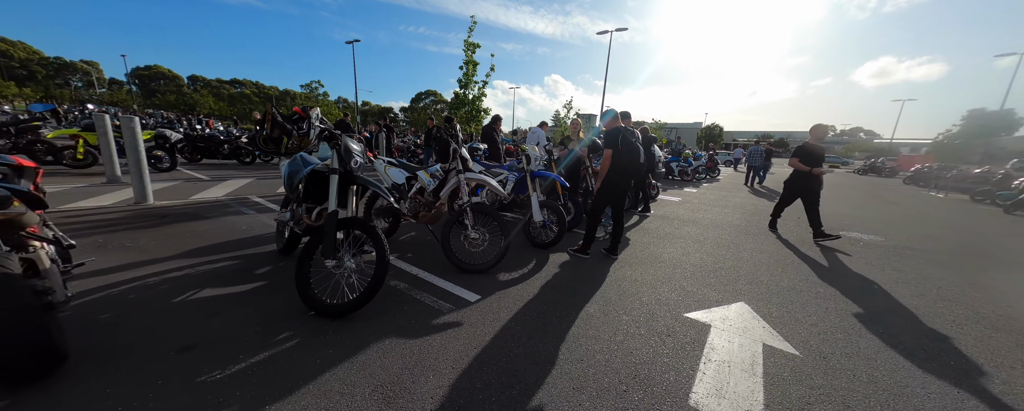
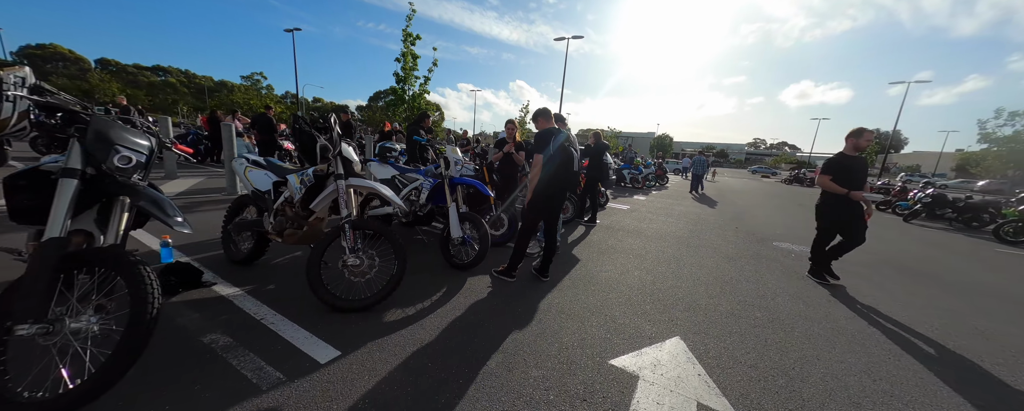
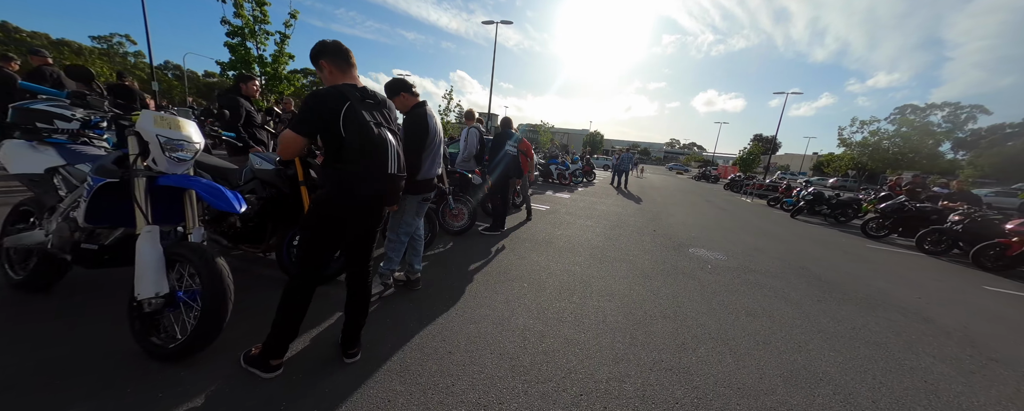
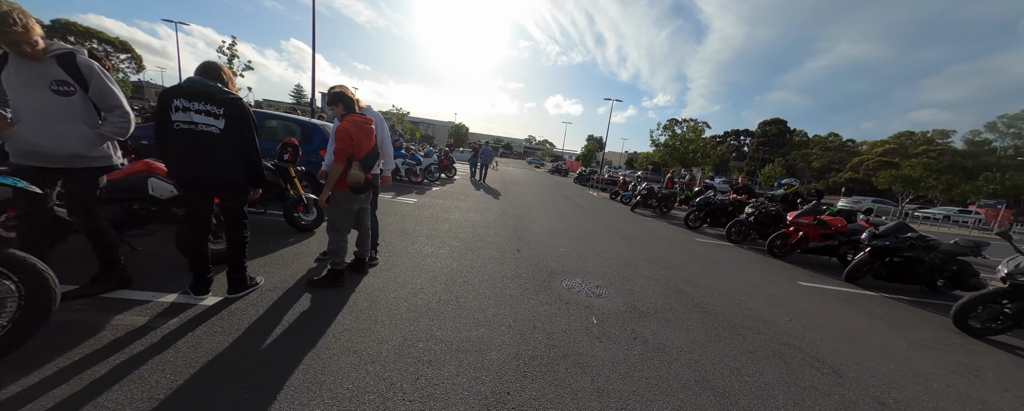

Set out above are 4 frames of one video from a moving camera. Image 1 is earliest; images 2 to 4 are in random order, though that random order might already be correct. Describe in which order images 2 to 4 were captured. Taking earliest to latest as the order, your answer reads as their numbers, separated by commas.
2, 3, 4
